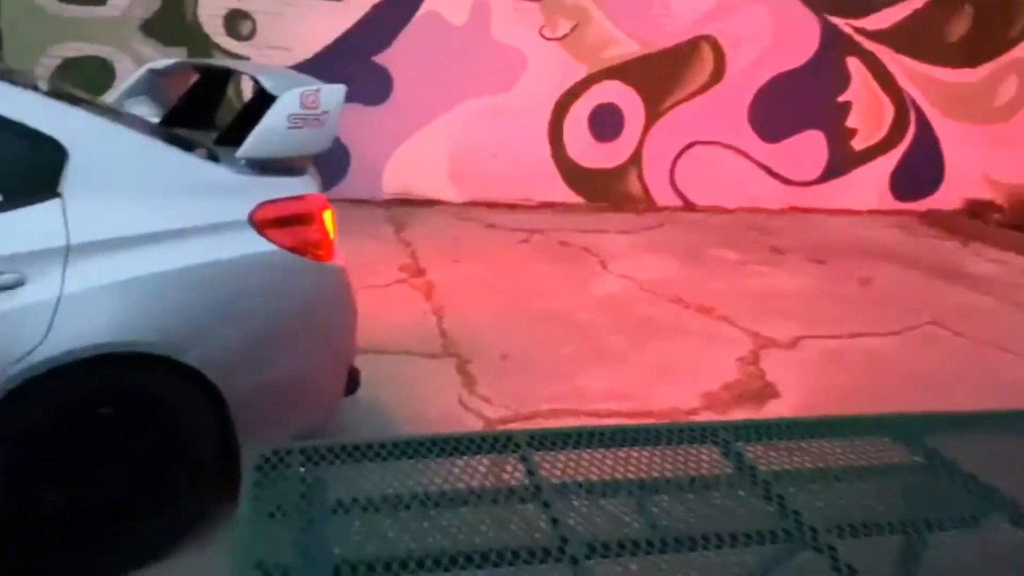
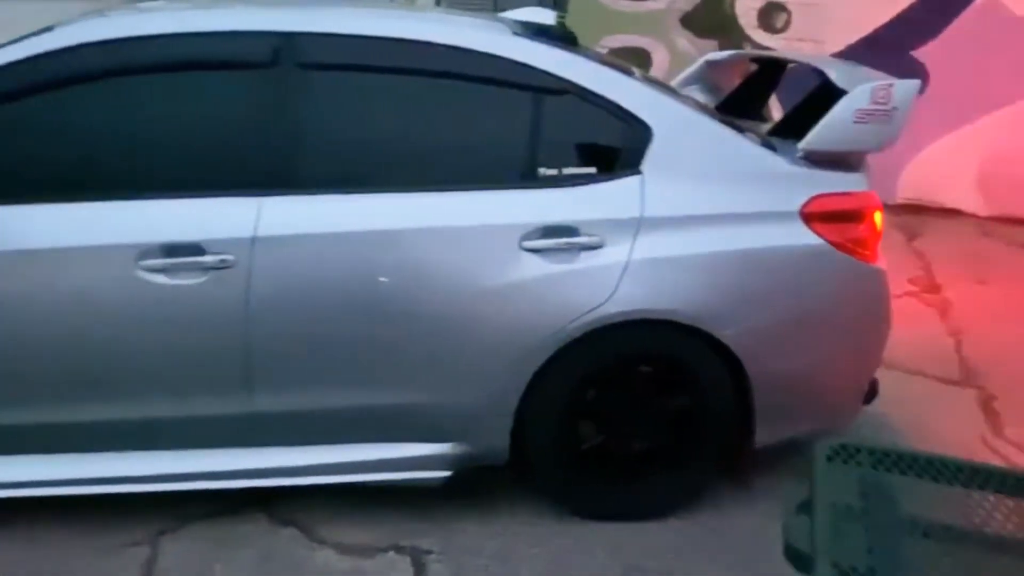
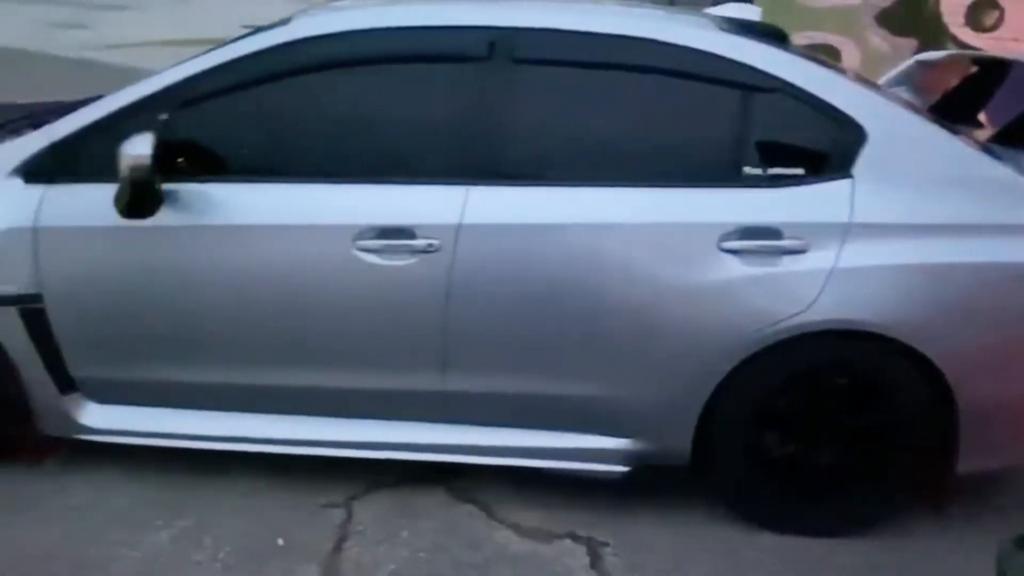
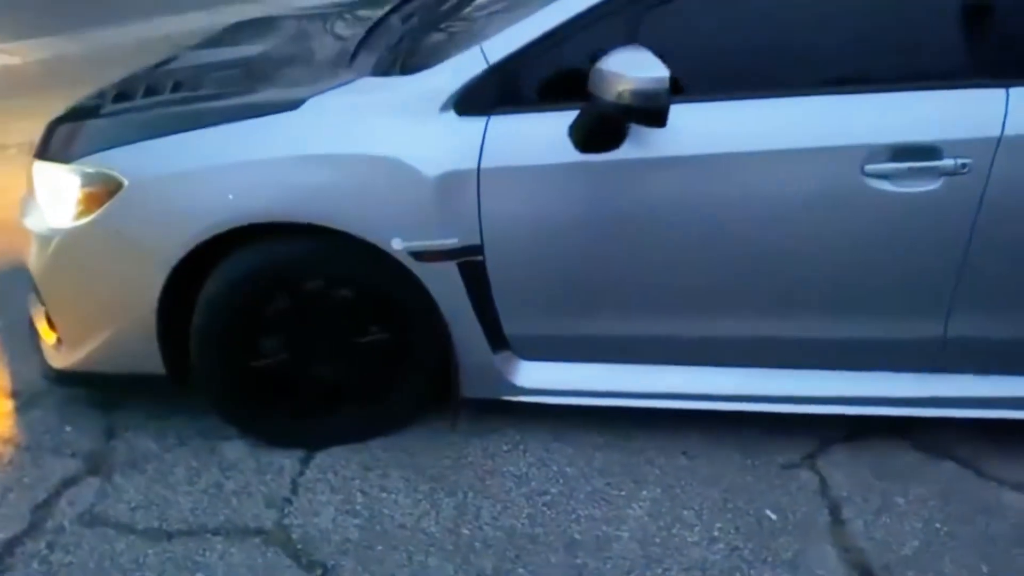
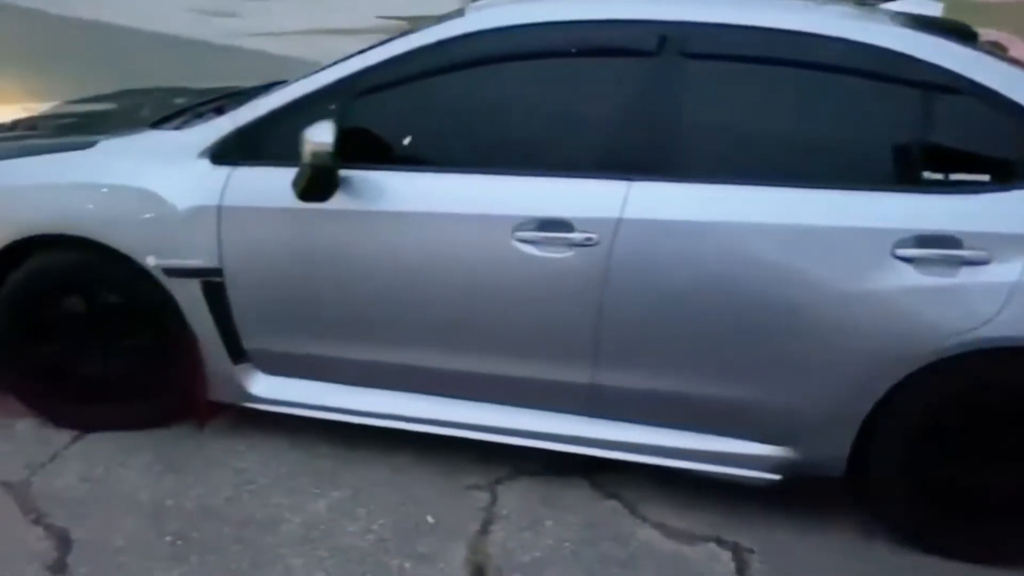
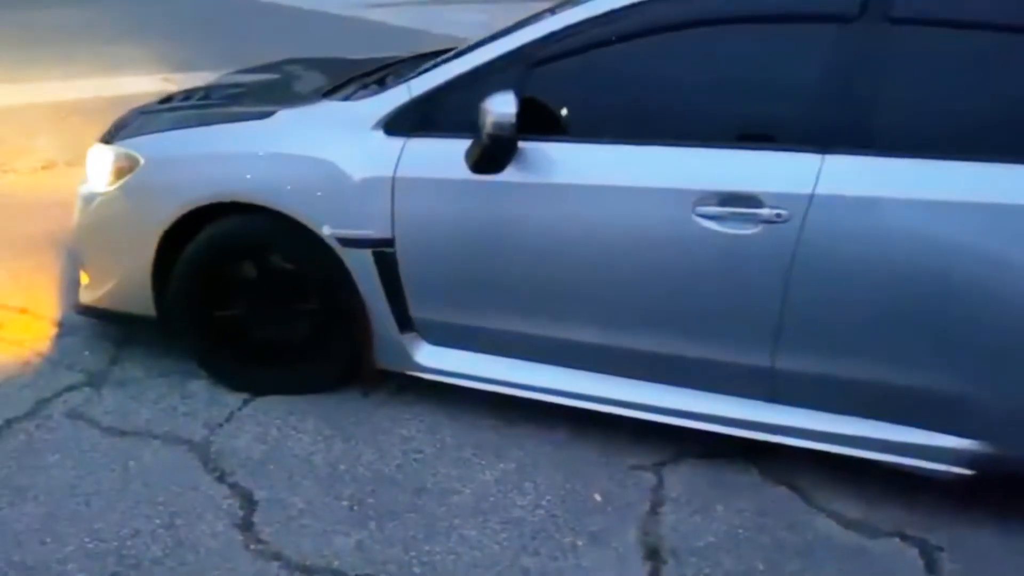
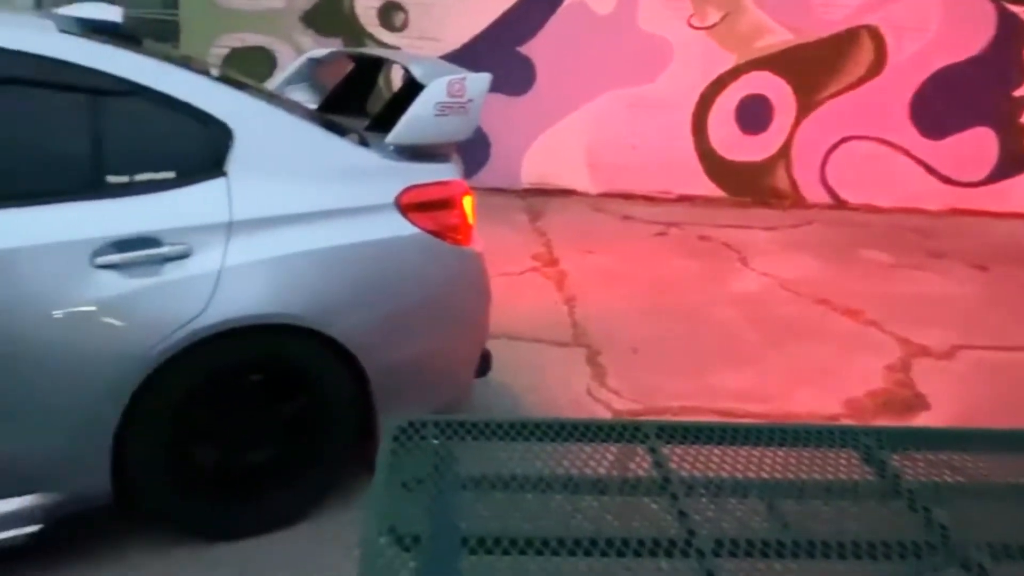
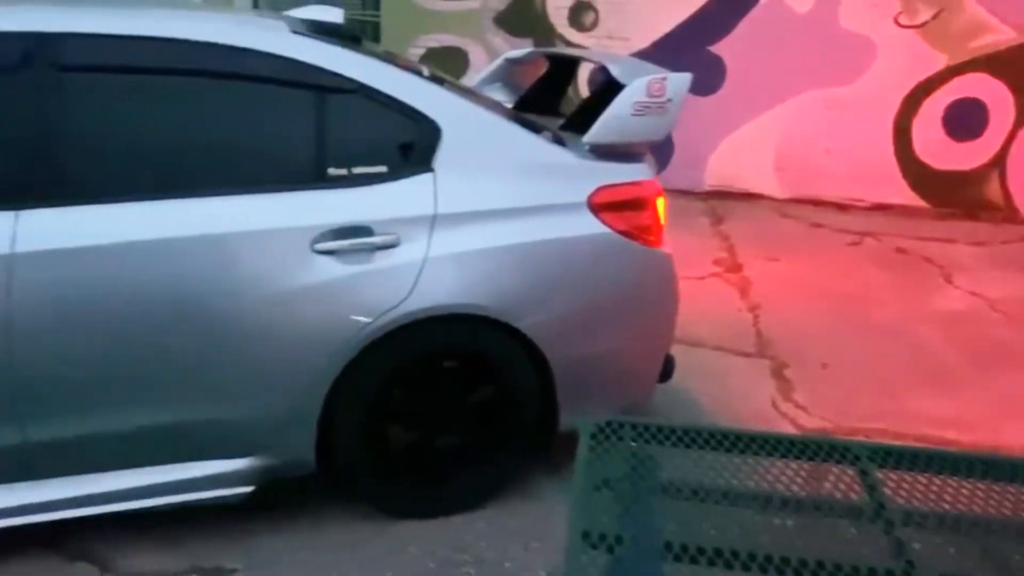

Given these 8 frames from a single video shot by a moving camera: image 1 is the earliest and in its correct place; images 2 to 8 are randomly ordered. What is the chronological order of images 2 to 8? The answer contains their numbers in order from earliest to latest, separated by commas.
7, 8, 2, 3, 5, 6, 4
